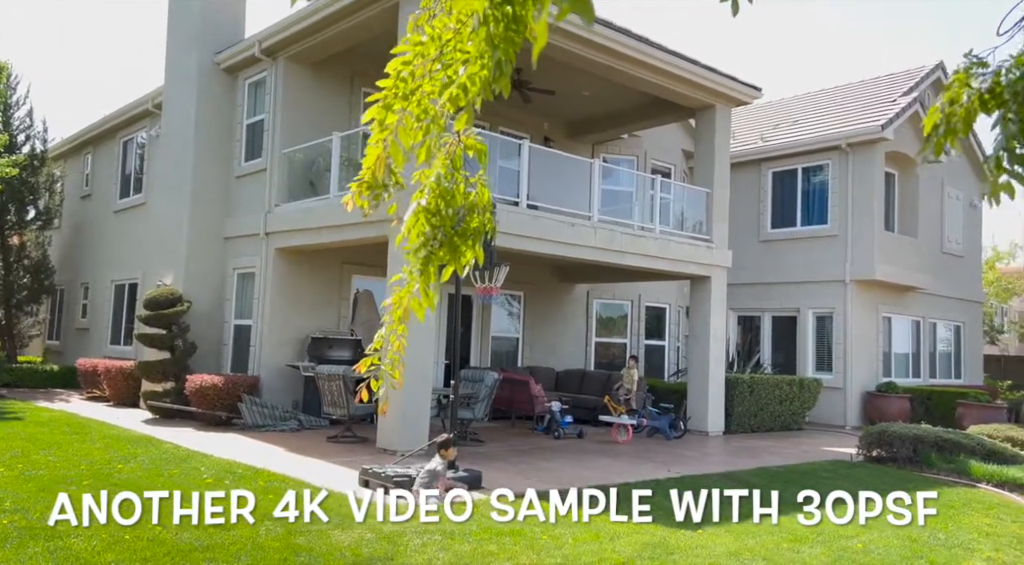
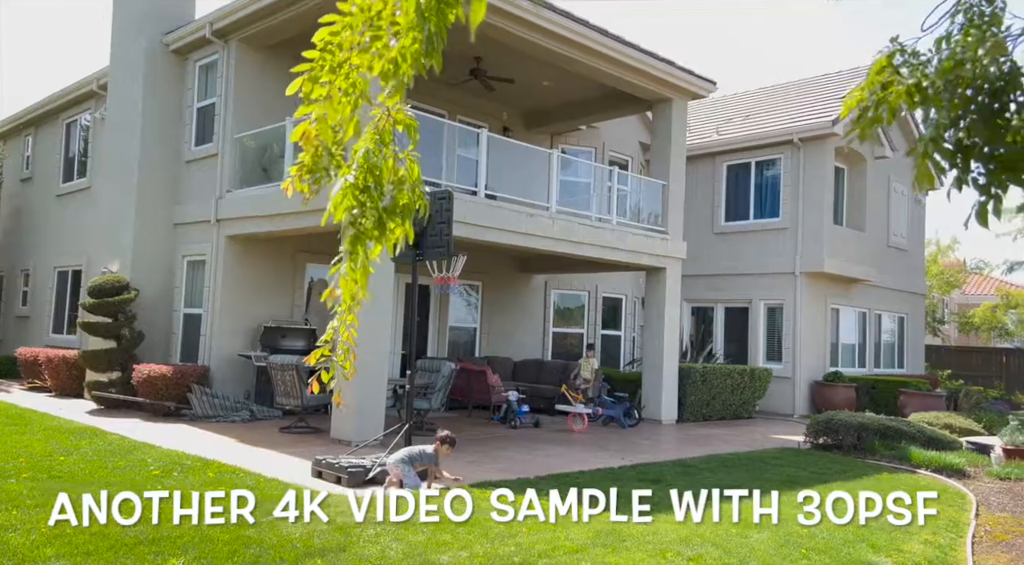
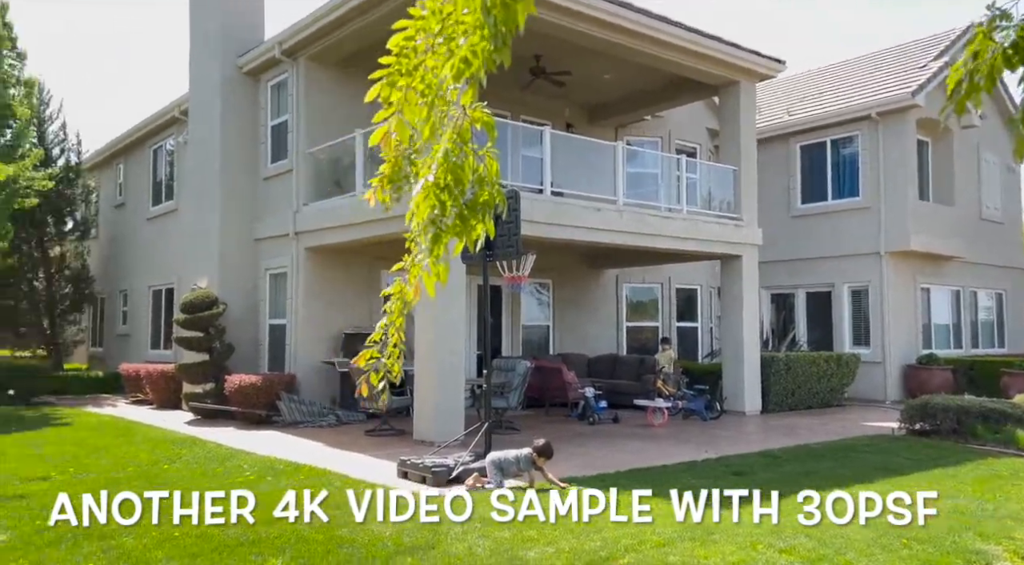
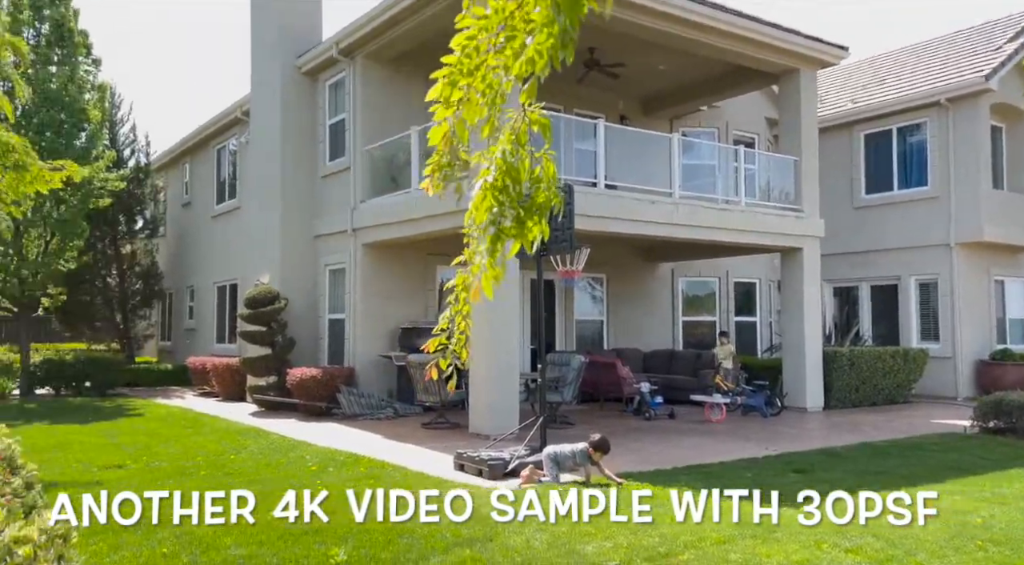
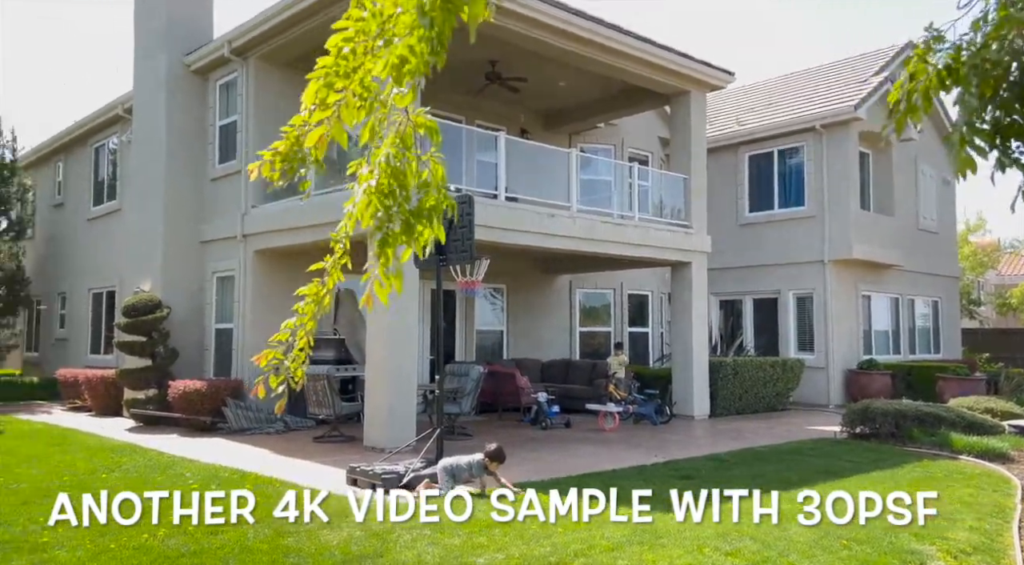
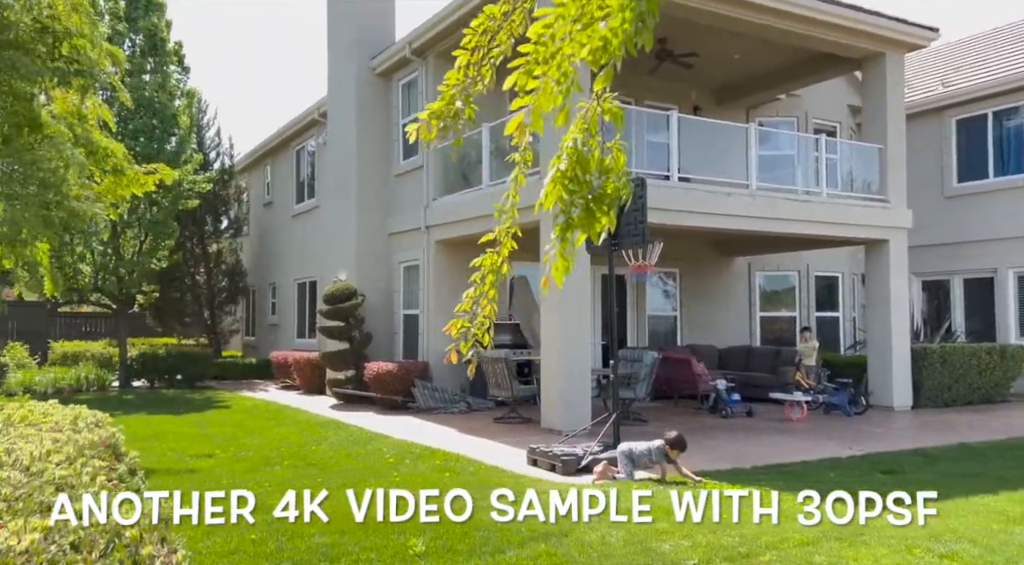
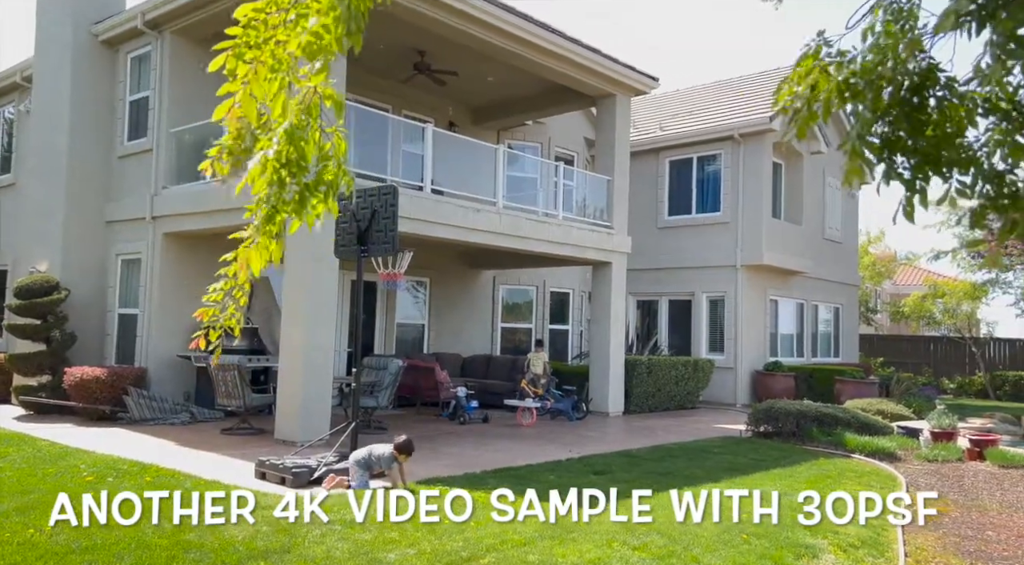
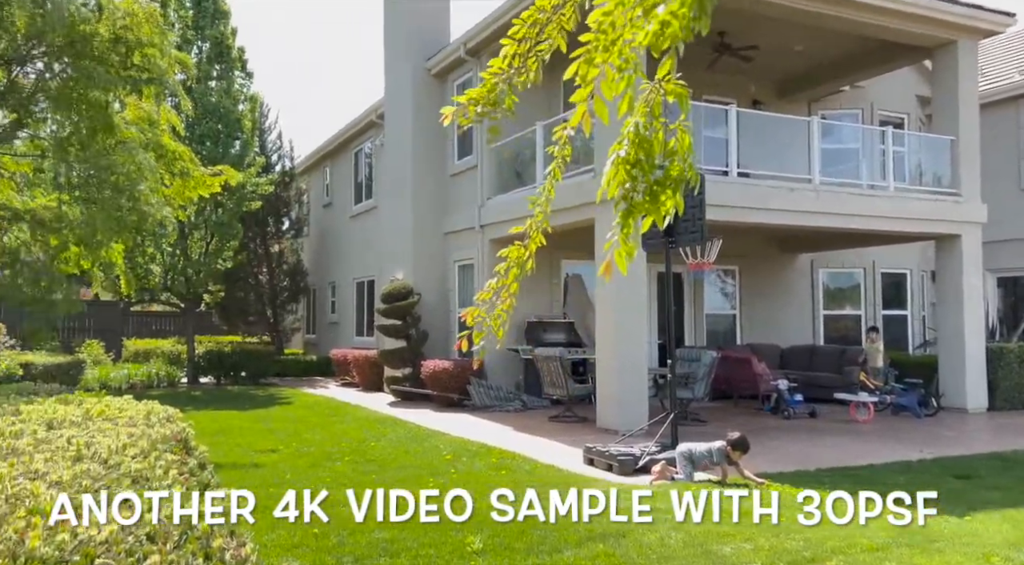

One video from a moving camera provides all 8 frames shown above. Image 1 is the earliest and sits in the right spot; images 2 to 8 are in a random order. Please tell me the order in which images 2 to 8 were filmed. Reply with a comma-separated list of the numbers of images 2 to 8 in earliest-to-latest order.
2, 7, 5, 3, 4, 6, 8
